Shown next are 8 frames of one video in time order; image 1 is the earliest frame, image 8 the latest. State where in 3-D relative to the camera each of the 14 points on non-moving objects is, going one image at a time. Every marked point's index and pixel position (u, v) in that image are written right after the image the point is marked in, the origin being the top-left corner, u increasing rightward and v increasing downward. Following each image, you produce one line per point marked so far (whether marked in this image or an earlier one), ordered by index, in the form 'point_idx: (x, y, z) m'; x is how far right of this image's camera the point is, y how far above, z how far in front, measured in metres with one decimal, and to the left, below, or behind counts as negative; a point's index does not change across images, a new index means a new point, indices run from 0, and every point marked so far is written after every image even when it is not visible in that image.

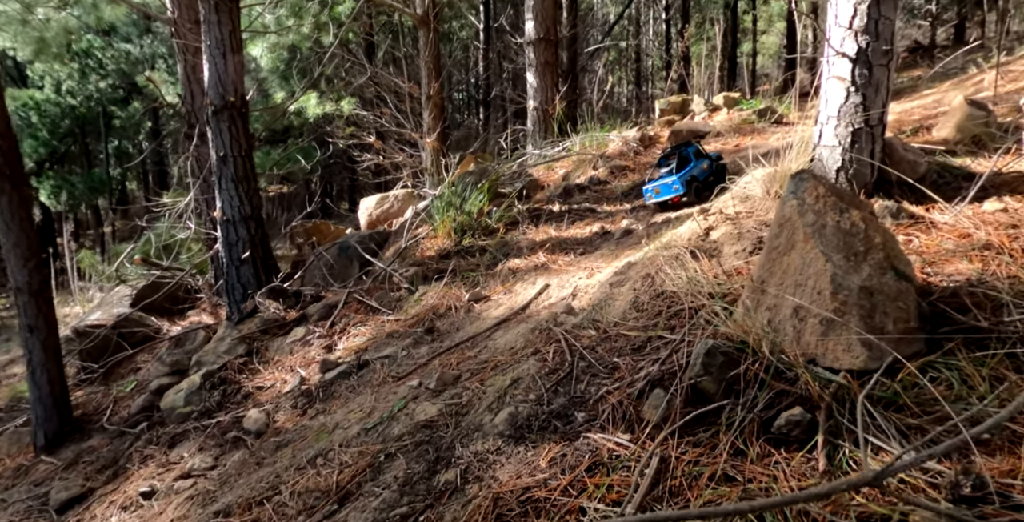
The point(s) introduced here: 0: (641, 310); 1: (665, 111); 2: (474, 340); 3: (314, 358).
0: (+0.7, -0.3, +3.5) m
1: (+2.4, +2.4, +10.5) m
2: (-0.3, -0.5, +4.3) m
3: (-1.6, -0.8, +5.4) m
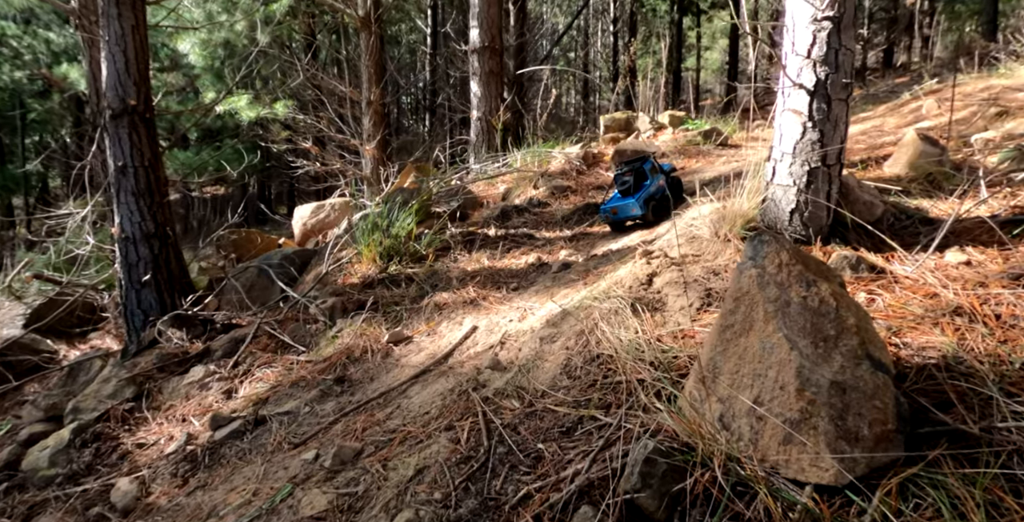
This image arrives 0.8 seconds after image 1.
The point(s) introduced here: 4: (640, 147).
0: (+0.3, -0.5, +3.0) m
1: (+1.5, +2.1, +10.2) m
2: (-0.7, -0.8, +3.8) m
3: (-2.2, -1.1, +4.7) m
4: (+1.6, +1.4, +8.2) m
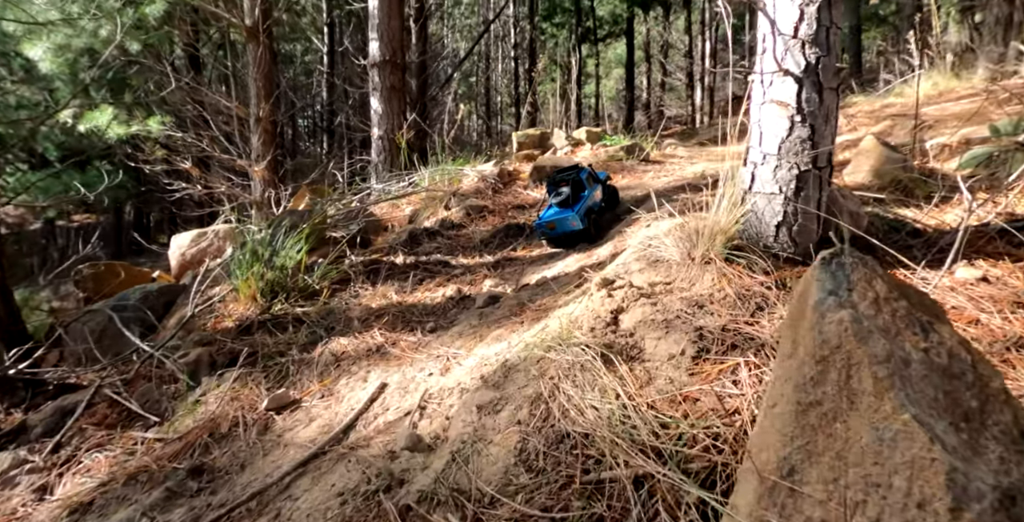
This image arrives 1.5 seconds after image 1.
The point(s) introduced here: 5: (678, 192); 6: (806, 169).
0: (+0.1, -0.7, +2.1) m
1: (+0.1, +1.7, +9.4) m
2: (-1.0, -1.0, +2.7) m
3: (-2.6, -1.3, +3.4) m
4: (+0.5, +1.1, +7.5) m
5: (+1.4, +0.5, +5.2) m
6: (+1.4, +0.4, +3.1) m
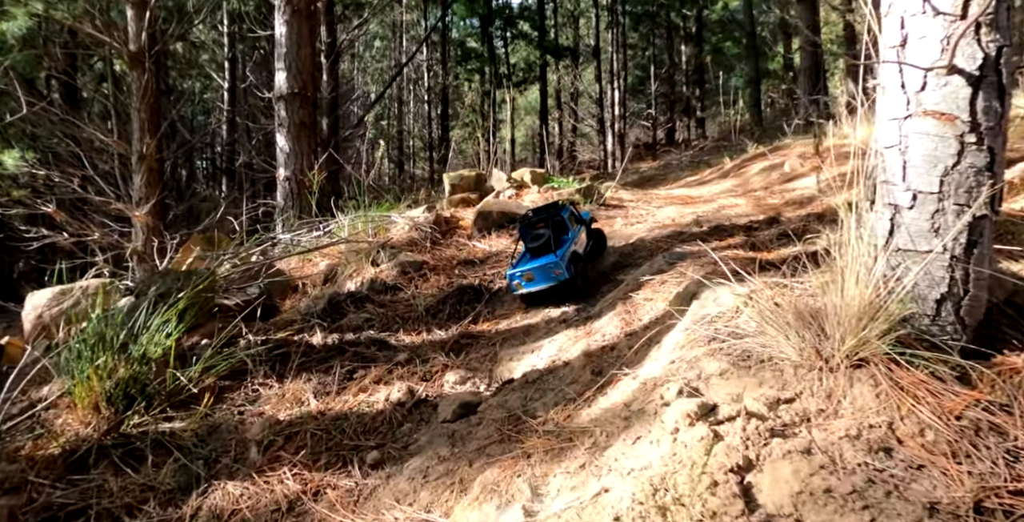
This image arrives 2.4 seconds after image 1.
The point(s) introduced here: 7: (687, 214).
0: (+0.3, -0.9, +0.7) m
1: (-0.7, +0.9, +8.2) m
2: (-0.9, -1.3, +1.2) m
3: (-2.5, -1.7, +1.6) m
4: (0.0, +0.5, +6.3) m
5: (+1.1, +0.1, +4.1) m
6: (+1.4, +0.1, +2.0) m
7: (+1.6, +0.4, +5.9) m
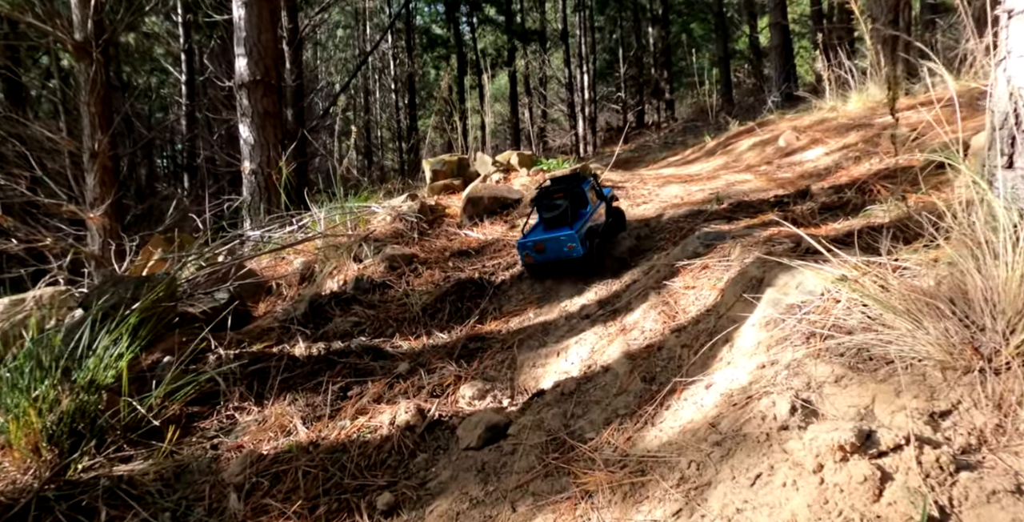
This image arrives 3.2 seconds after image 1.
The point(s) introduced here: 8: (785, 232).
0: (+0.5, -0.9, +0.3) m
1: (-0.9, +1.0, +7.6) m
2: (-0.7, -1.3, +0.6) m
3: (-2.3, -1.8, +1.0) m
4: (-0.1, +0.6, +5.8) m
5: (+1.2, +0.2, +3.7) m
6: (+1.6, +0.2, +1.5) m
7: (+1.6, +0.6, +5.5) m
8: (+1.3, +0.1, +3.0) m
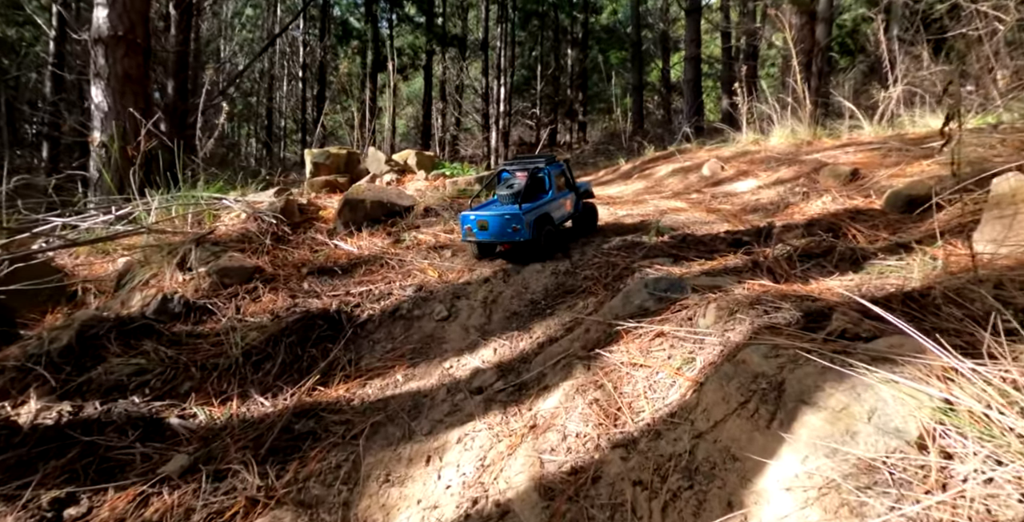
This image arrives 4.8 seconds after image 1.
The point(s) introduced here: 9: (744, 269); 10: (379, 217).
0: (+0.4, -1.0, -0.8) m
1: (-1.9, +0.9, +6.4) m
2: (-0.8, -1.3, -0.6) m
3: (-2.5, -1.7, -0.4) m
4: (-0.9, +0.5, +4.6) m
5: (+0.6, 0.0, +2.7) m
6: (+1.4, 0.0, +0.7) m
7: (+0.8, +0.3, +4.6) m
8: (+0.8, -0.1, +2.1) m
9: (+0.9, 0.0, +2.6) m
10: (-0.9, +0.3, +4.4) m
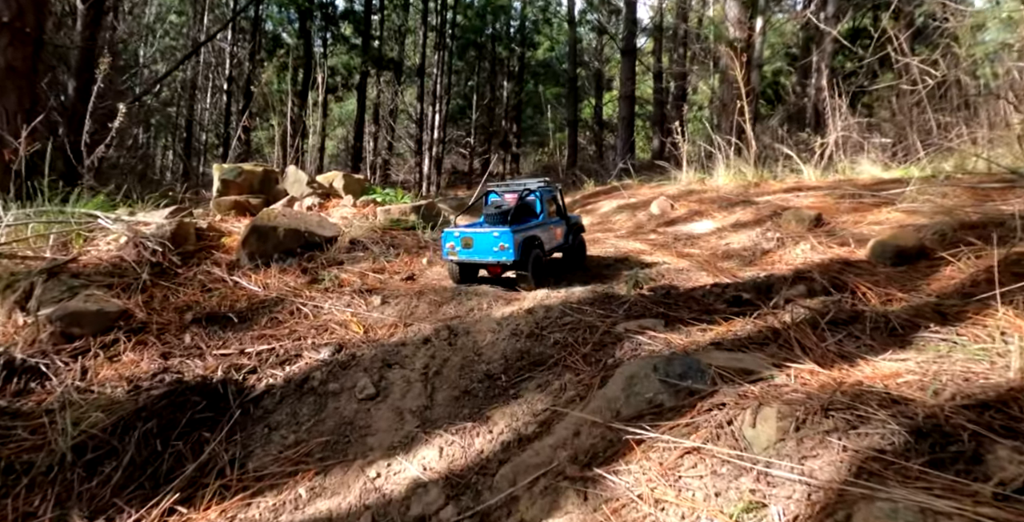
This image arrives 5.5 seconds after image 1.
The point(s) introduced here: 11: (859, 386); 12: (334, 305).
0: (+0.6, -1.1, -1.4) m
1: (-2.4, +0.7, +5.5) m
2: (-0.6, -1.4, -1.4) m
3: (-2.4, -1.6, -1.4) m
4: (-1.2, +0.2, +3.9) m
5: (+0.5, -0.2, +2.1) m
6: (+1.4, -0.2, +0.2) m
7: (+0.4, 0.0, +4.0) m
8: (+0.8, -0.3, +1.5) m
9: (+0.8, -0.3, +2.0) m
10: (-1.2, +0.1, +3.7) m
11: (+0.8, -0.3, +1.5) m
12: (-0.8, -0.2, +2.9) m
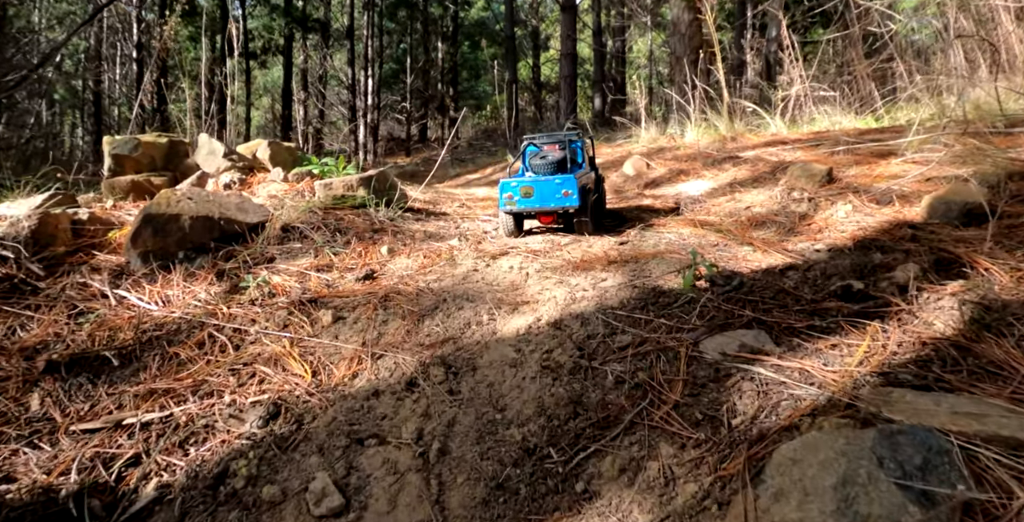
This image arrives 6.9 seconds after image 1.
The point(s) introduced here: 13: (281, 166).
0: (+1.1, -1.2, -2.1) m
1: (-2.6, +0.7, +4.4) m
2: (-0.2, -1.6, -2.1) m
3: (-1.9, -2.0, -2.3) m
4: (-1.3, +0.2, +2.9) m
5: (+0.6, -0.2, +1.4) m
6: (+1.7, -0.2, -0.5) m
7: (+0.3, +0.1, +3.2) m
8: (+0.9, -0.3, +0.8) m
9: (+0.9, -0.2, +1.3) m
10: (-1.3, +0.1, +2.8) m
11: (+0.9, -0.3, +0.8) m
12: (-0.8, -0.2, +2.0) m
13: (-1.7, +0.7, +4.7) m
